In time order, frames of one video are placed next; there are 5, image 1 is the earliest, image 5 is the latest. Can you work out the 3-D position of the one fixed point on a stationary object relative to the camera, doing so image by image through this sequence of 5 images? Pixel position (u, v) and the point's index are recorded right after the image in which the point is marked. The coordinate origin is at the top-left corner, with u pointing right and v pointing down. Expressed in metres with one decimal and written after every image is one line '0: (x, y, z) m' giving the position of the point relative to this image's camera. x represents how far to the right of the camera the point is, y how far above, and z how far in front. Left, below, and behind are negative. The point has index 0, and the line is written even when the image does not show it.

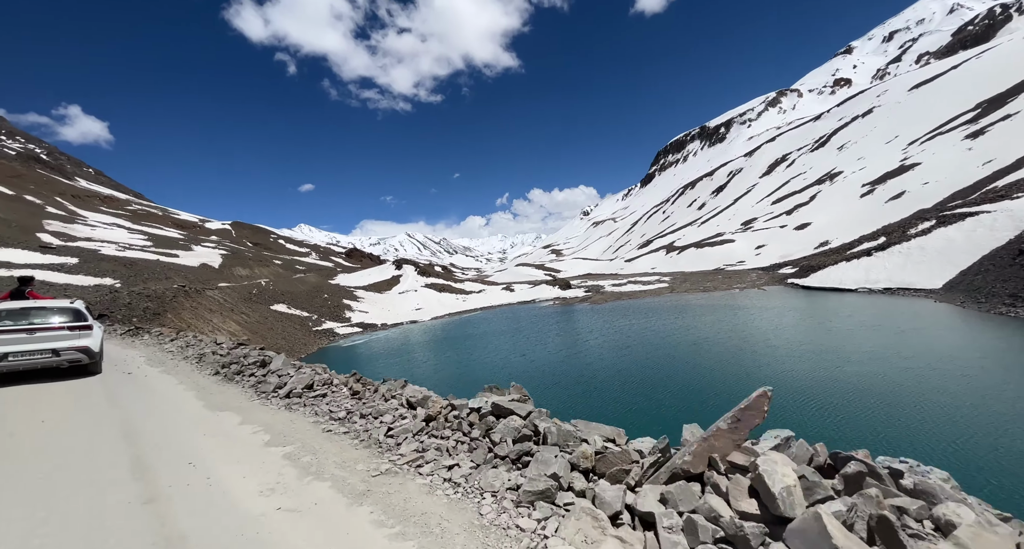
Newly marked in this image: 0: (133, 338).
0: (-15.4, -2.7, +17.2) m
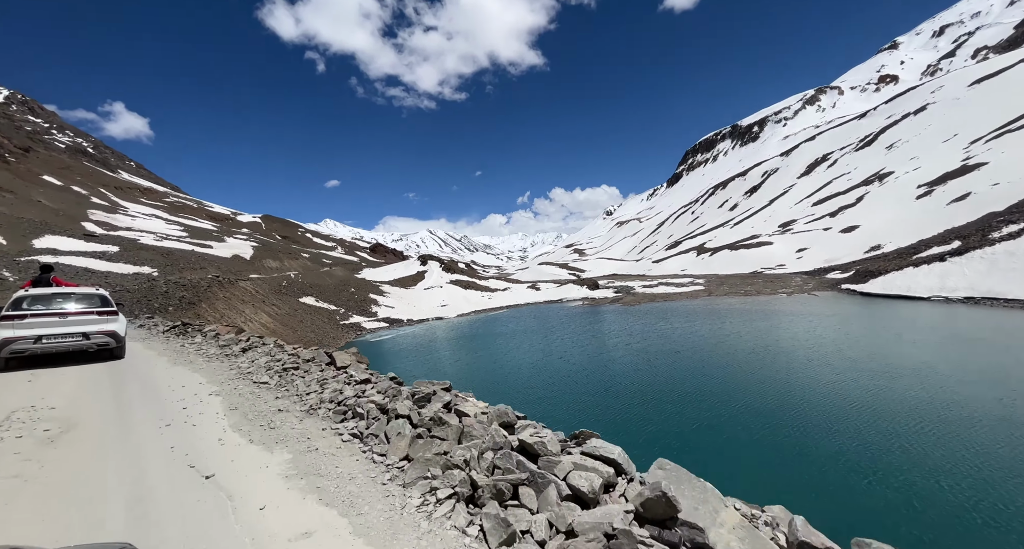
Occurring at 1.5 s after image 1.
0: (-13.2, -2.2, +16.5) m
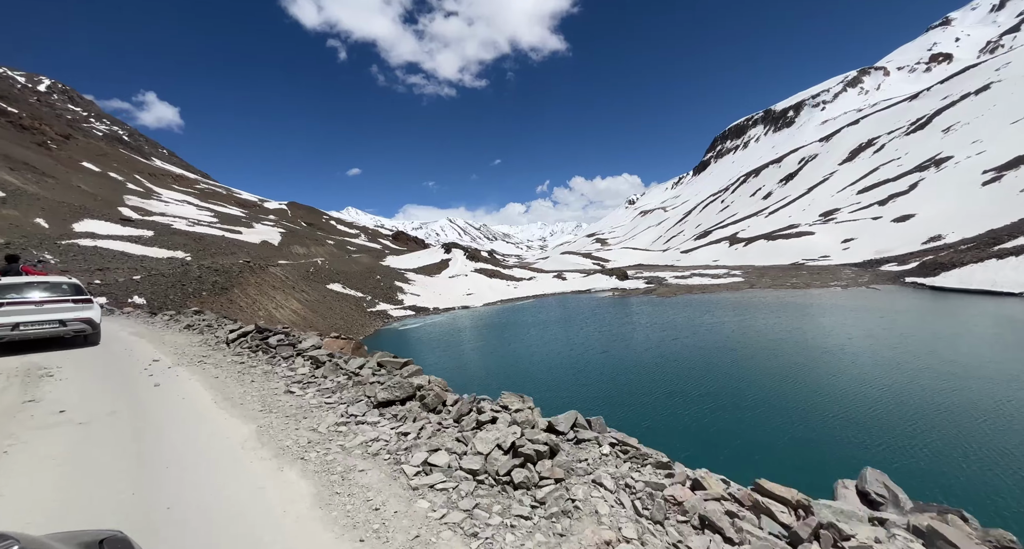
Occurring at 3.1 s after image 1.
0: (-11.0, -1.6, +15.4) m
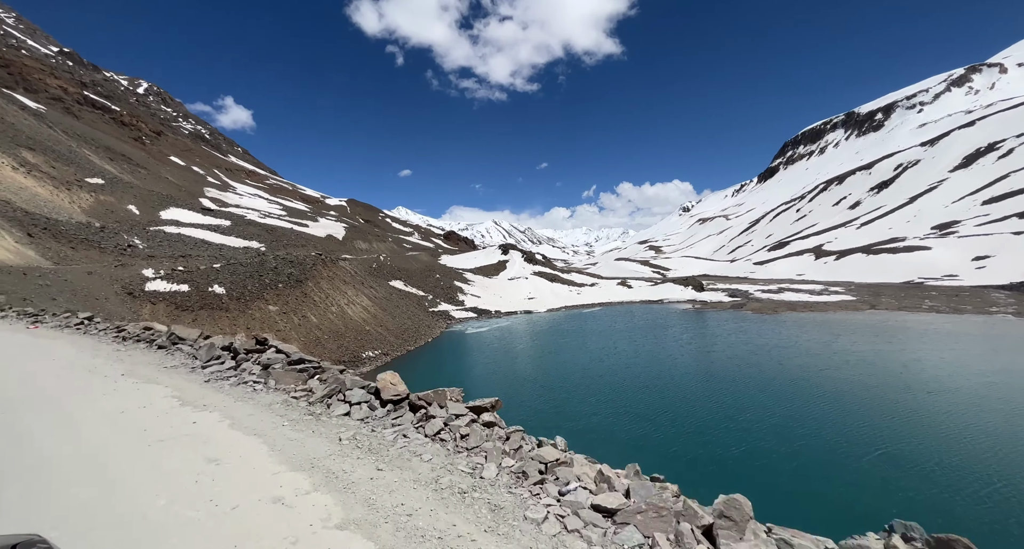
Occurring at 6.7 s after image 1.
0: (-5.5, -1.4, +11.9) m
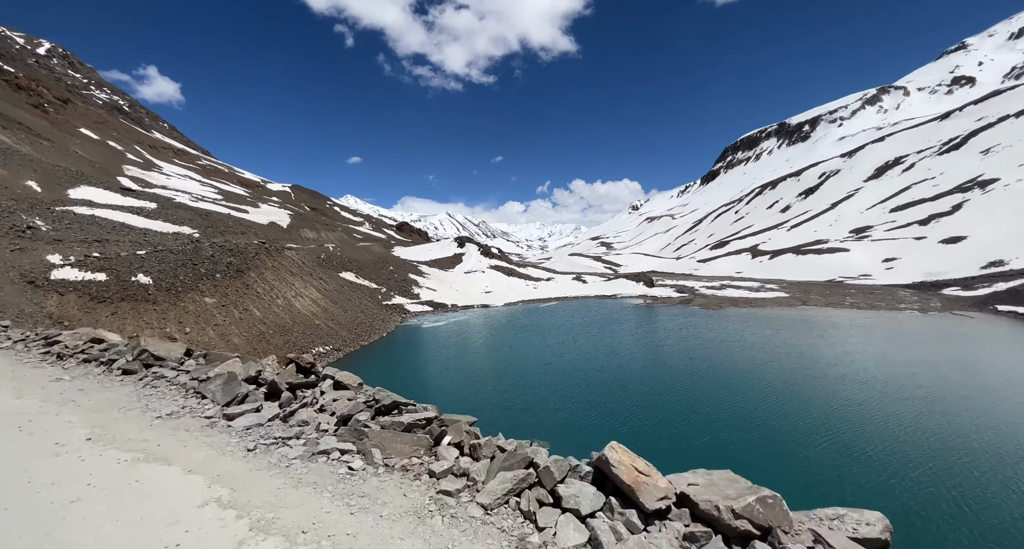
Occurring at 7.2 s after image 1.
0: (-6.1, -1.2, +10.7) m
